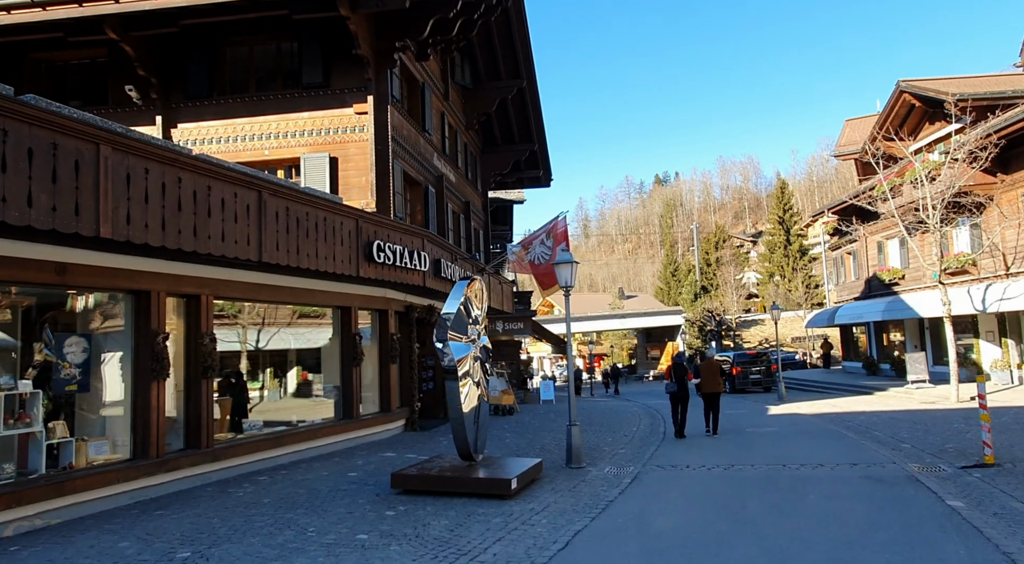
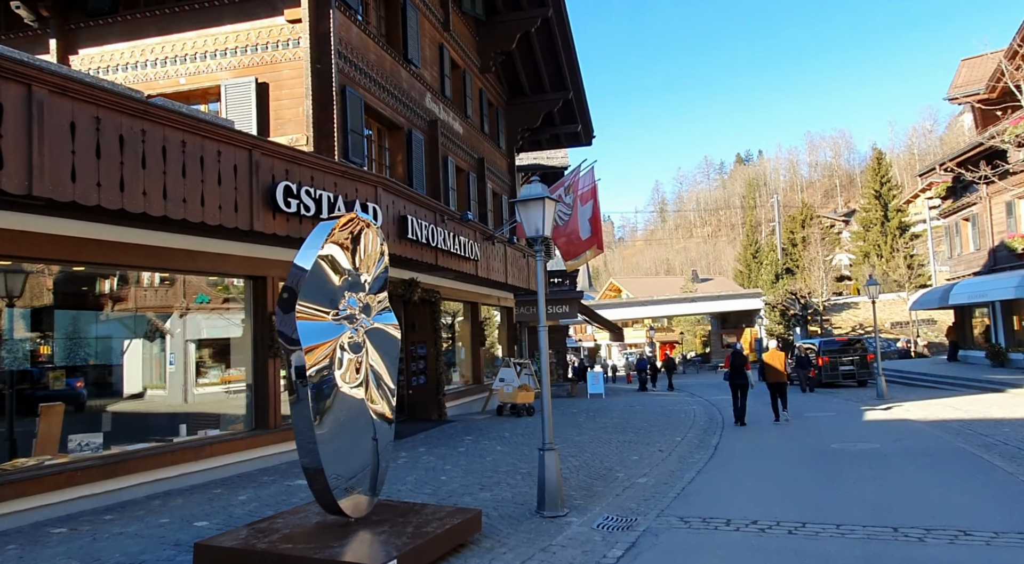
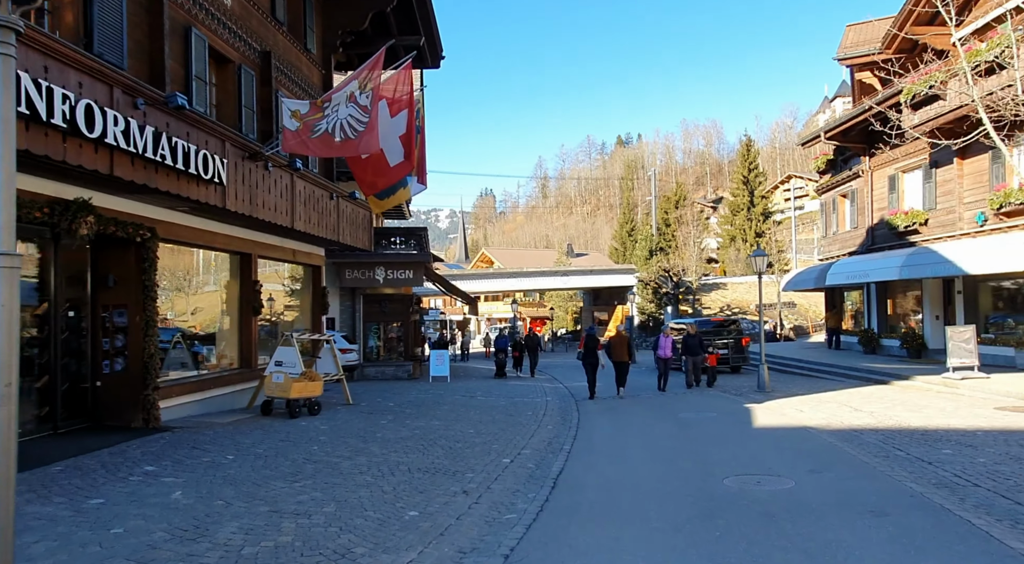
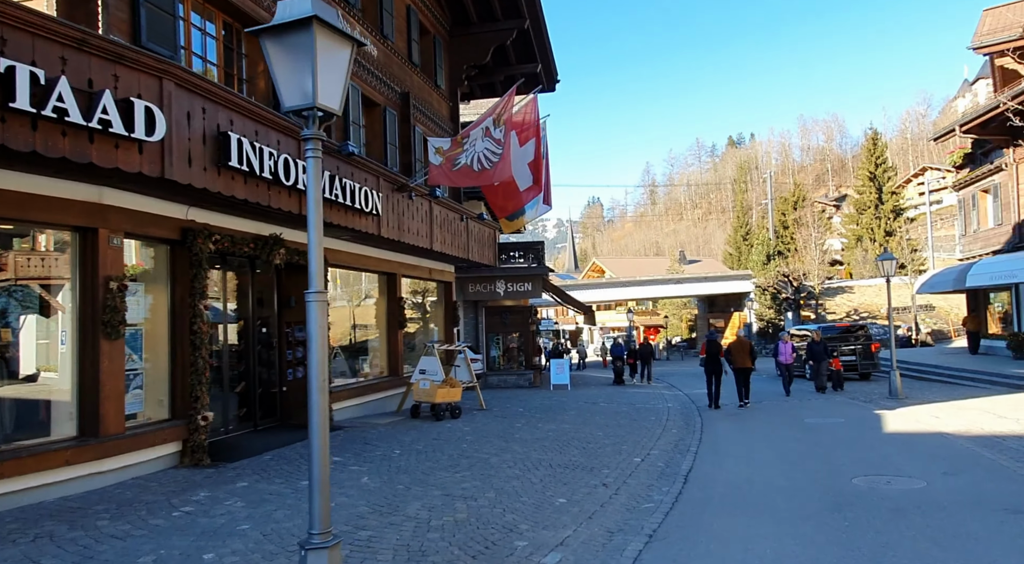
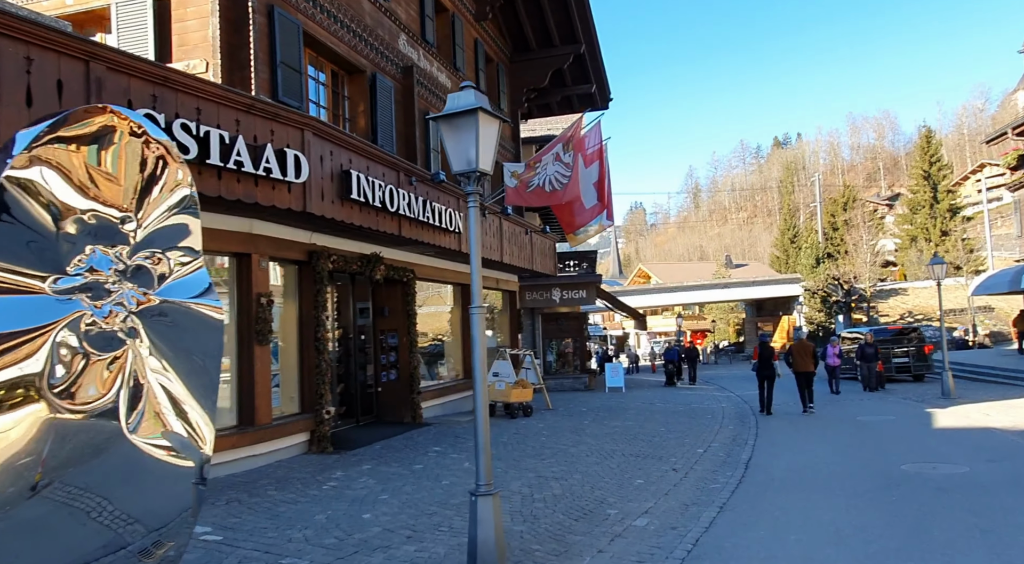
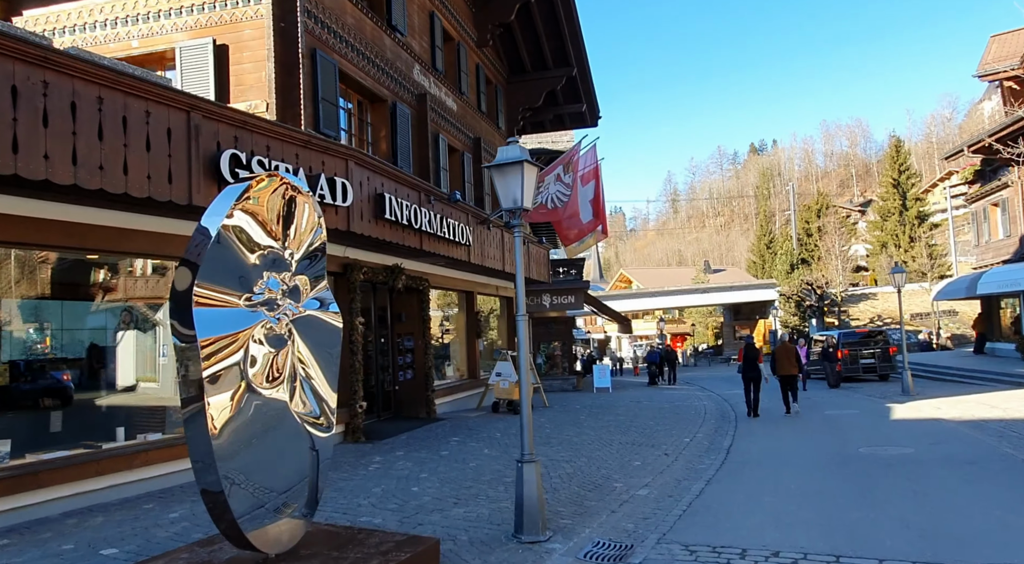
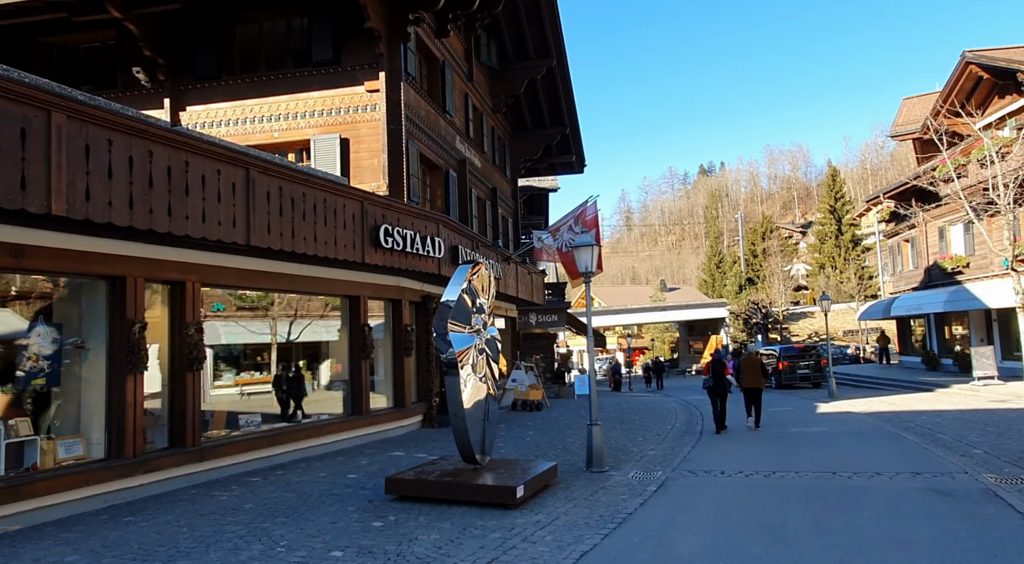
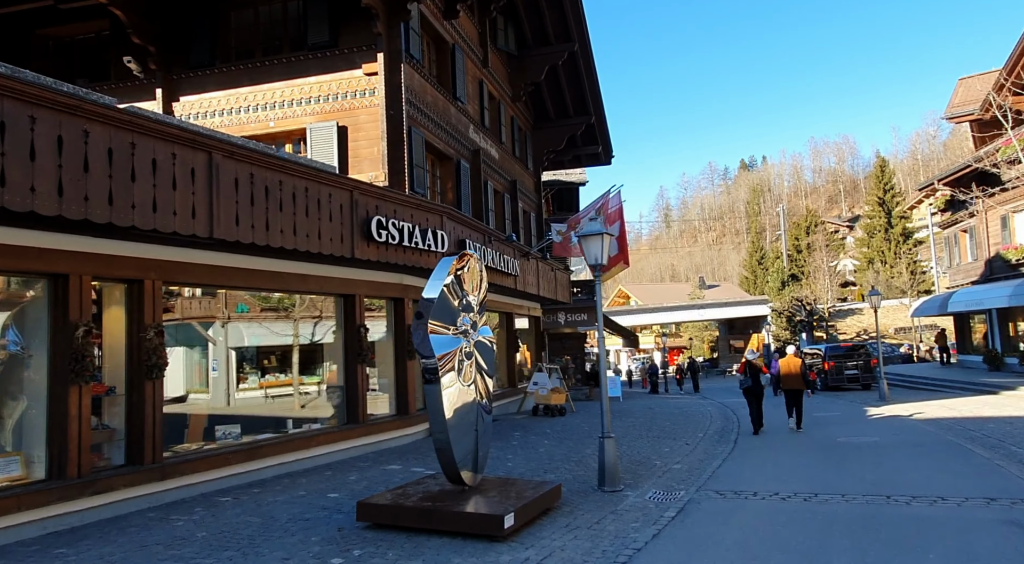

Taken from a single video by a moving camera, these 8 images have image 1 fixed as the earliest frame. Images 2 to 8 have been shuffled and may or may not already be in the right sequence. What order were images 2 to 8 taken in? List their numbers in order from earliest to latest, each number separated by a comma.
7, 8, 2, 6, 5, 4, 3
